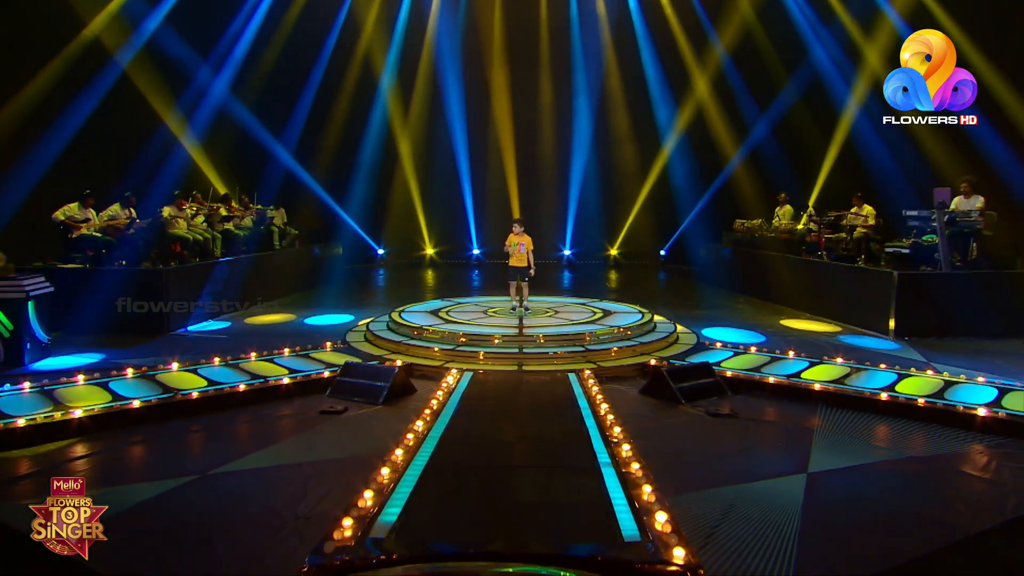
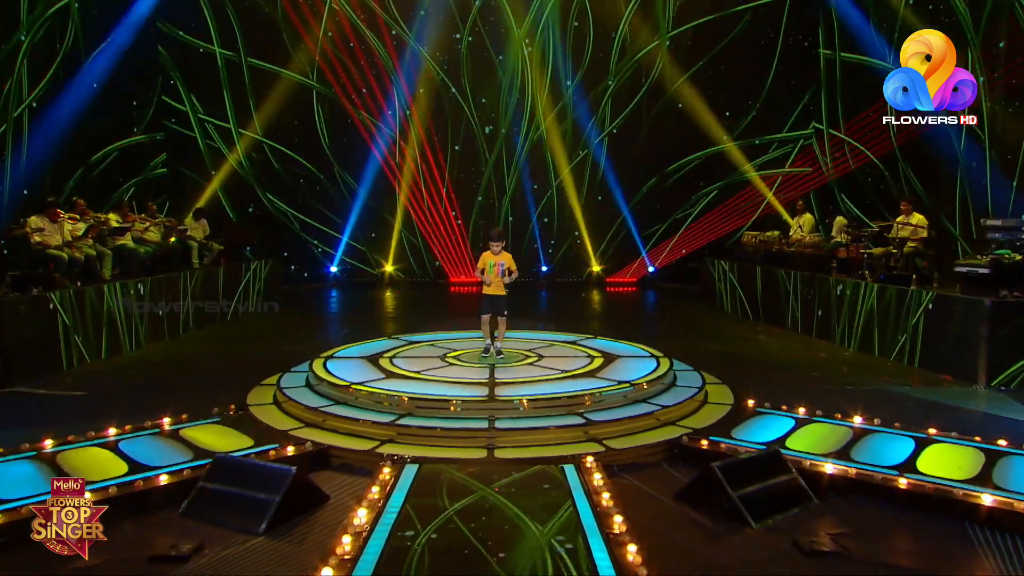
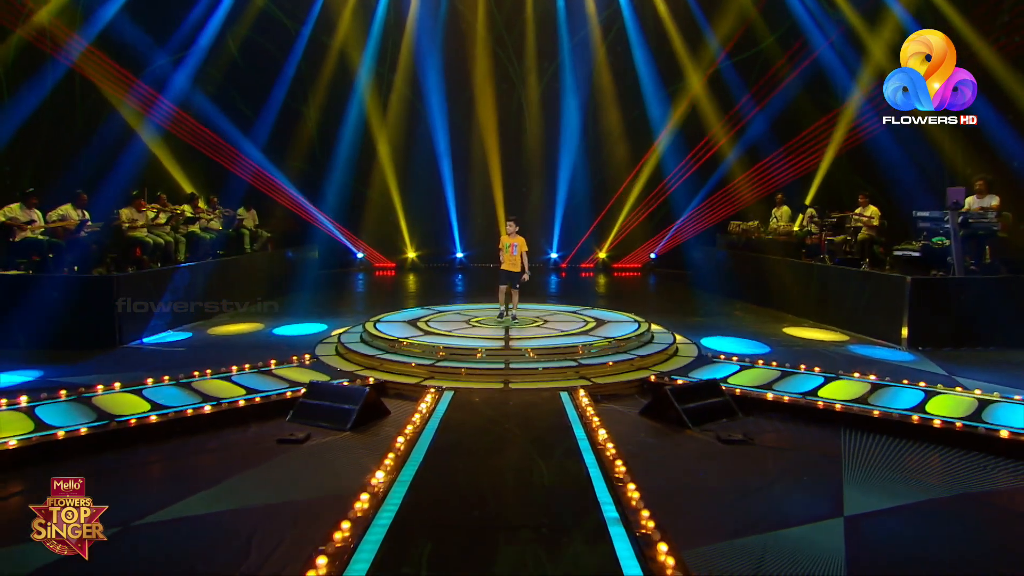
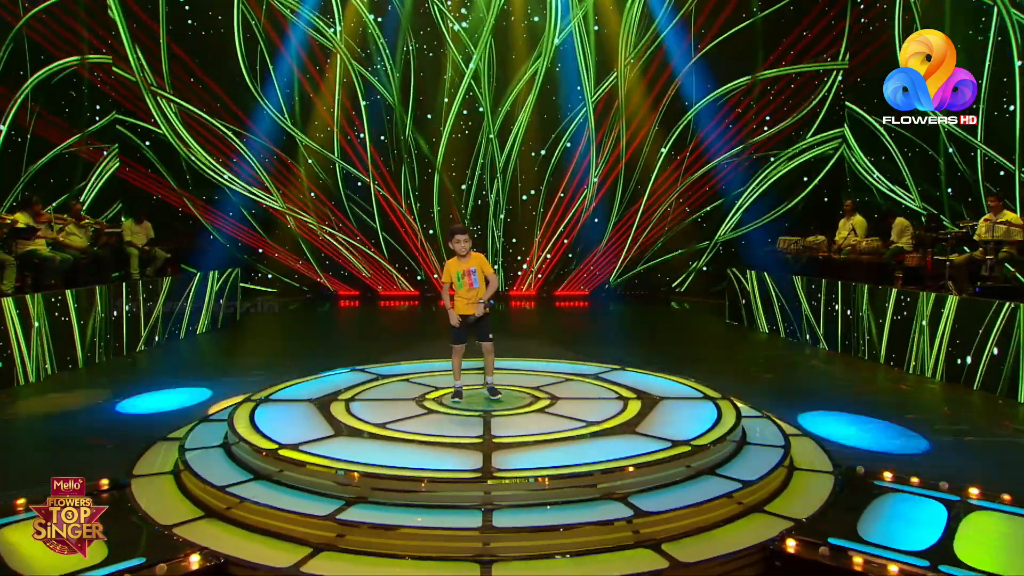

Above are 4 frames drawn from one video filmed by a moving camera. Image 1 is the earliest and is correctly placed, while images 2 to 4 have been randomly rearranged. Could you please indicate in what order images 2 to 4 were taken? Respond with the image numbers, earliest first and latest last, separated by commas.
3, 2, 4
